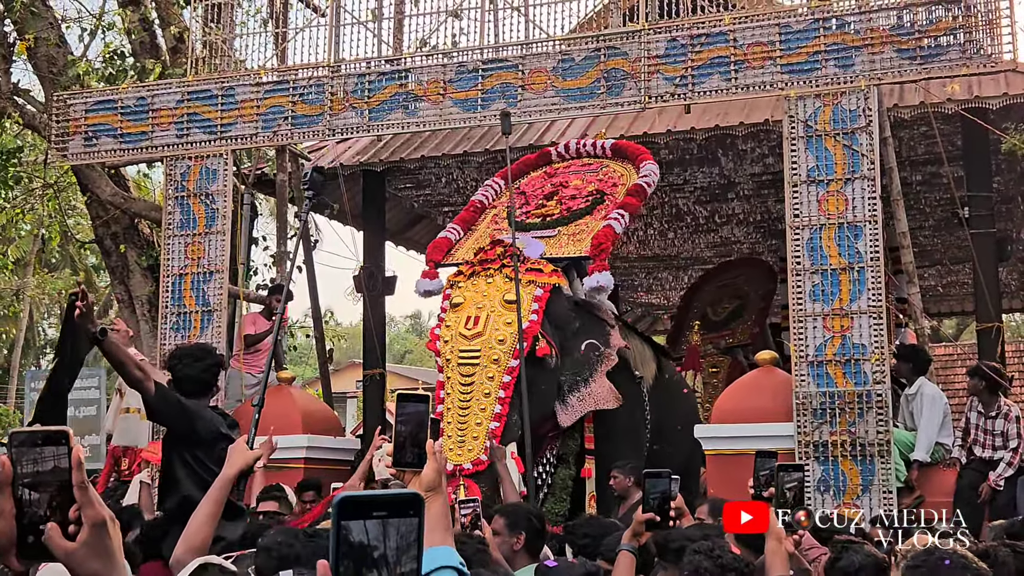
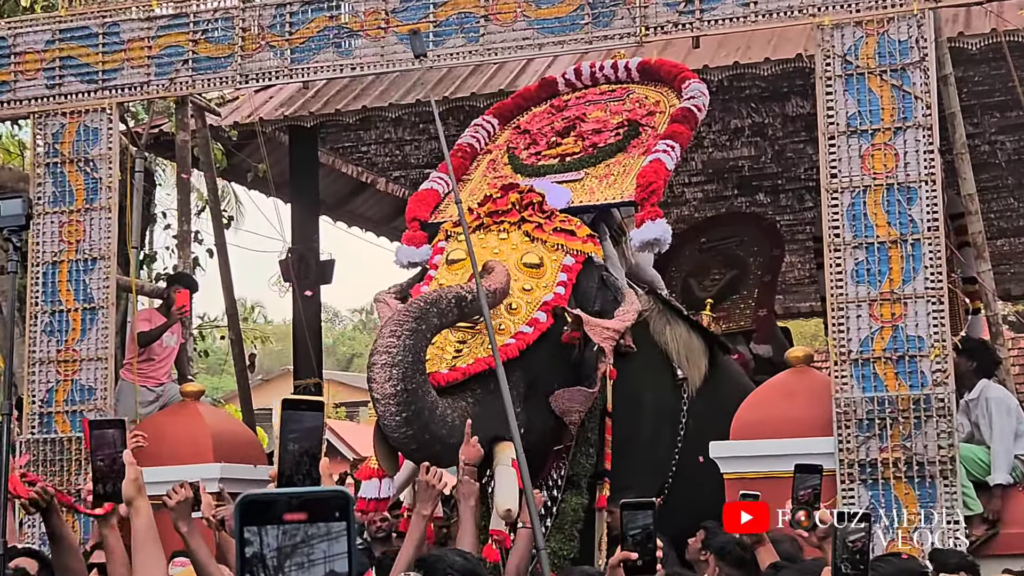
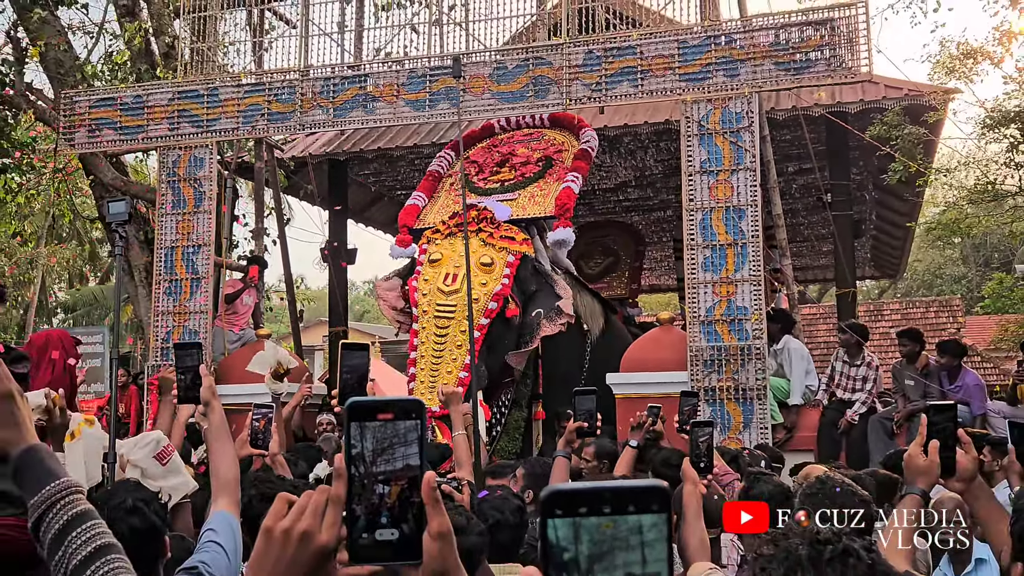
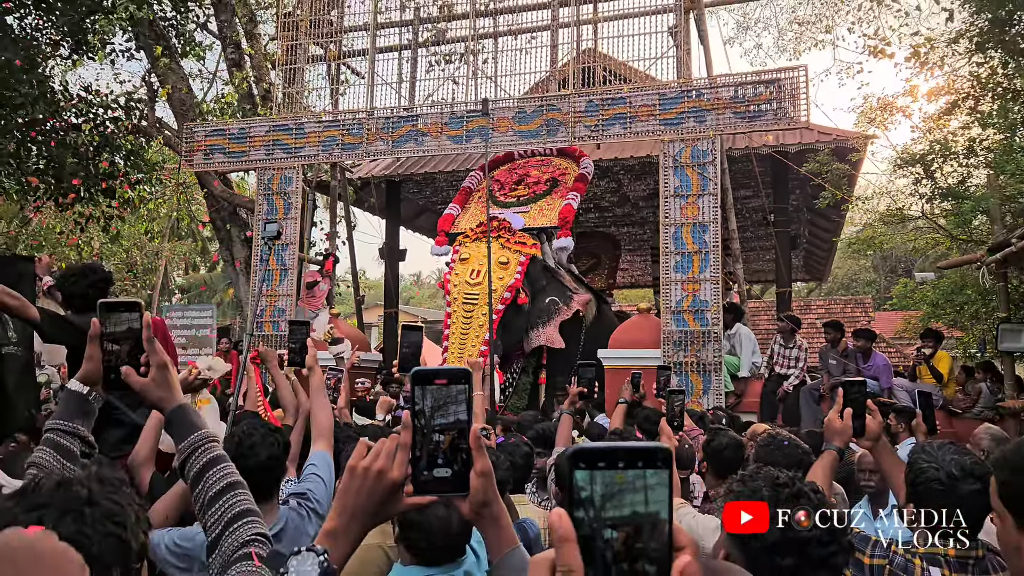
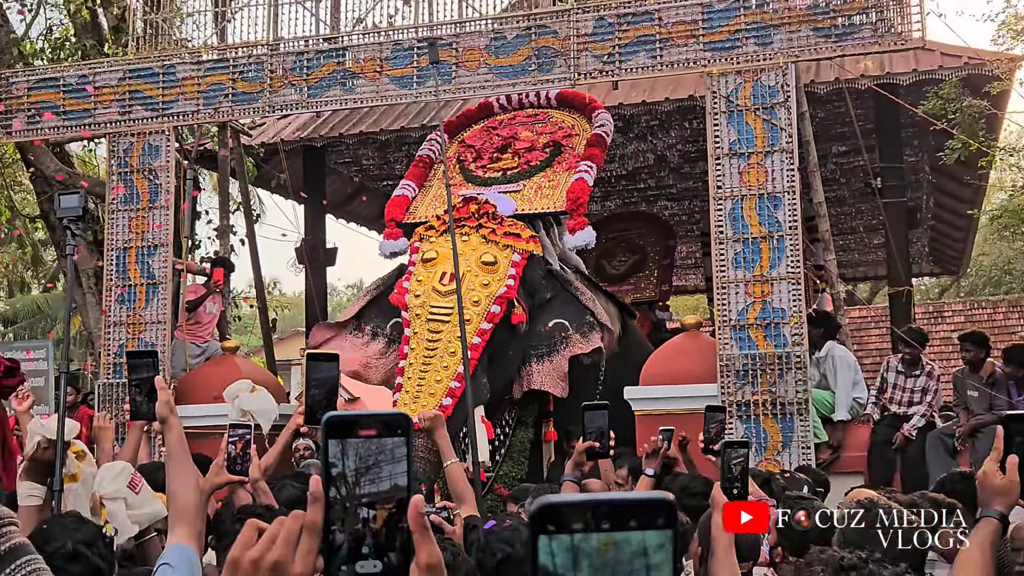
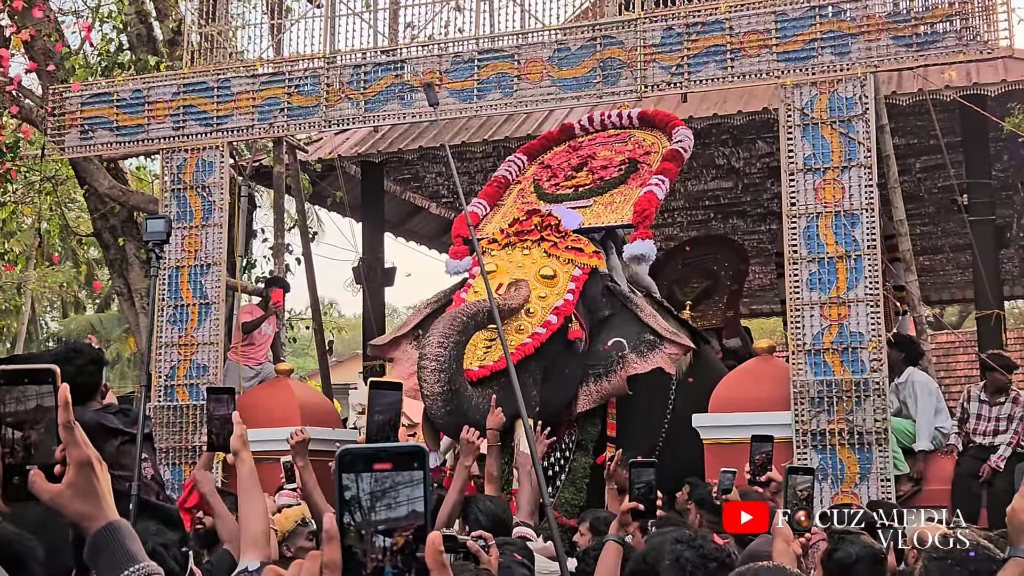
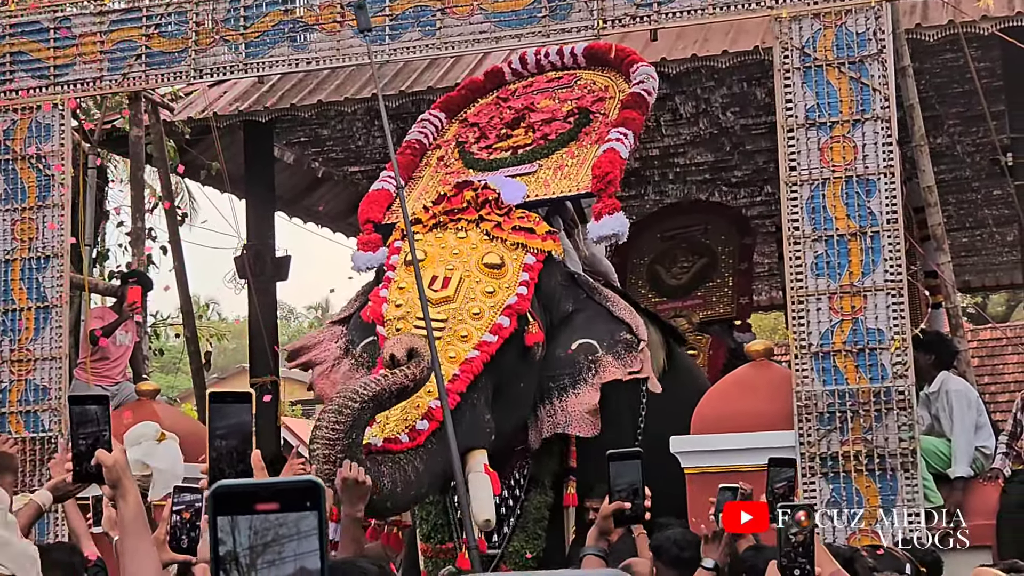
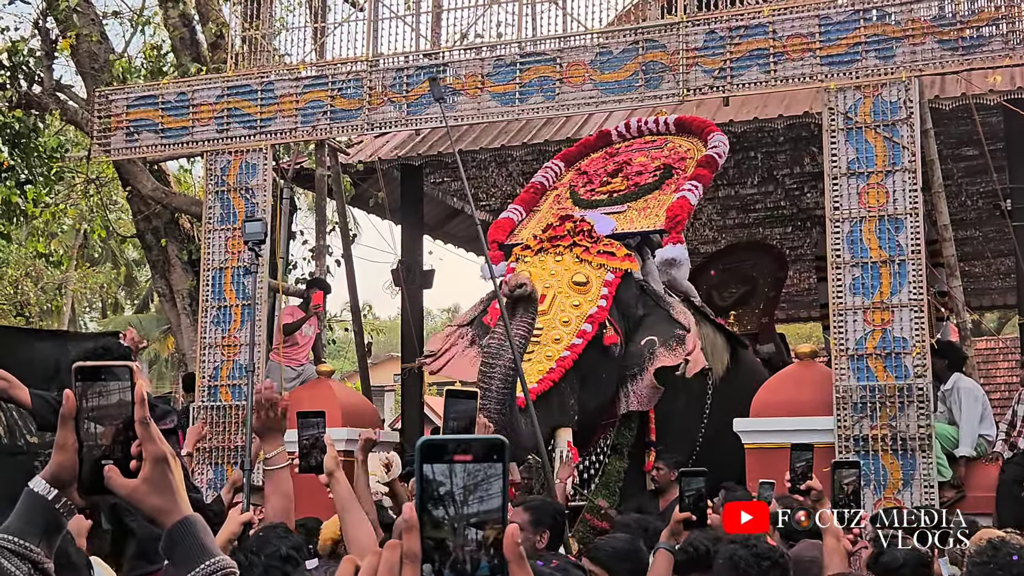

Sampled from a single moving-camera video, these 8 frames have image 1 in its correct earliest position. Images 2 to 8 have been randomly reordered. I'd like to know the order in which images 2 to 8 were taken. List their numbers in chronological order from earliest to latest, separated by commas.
8, 6, 2, 7, 5, 3, 4
